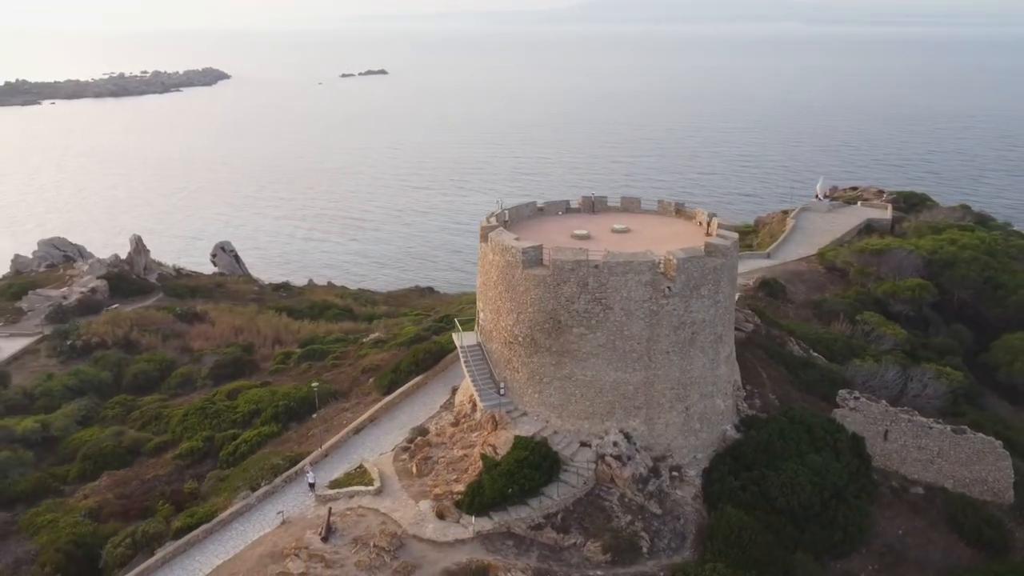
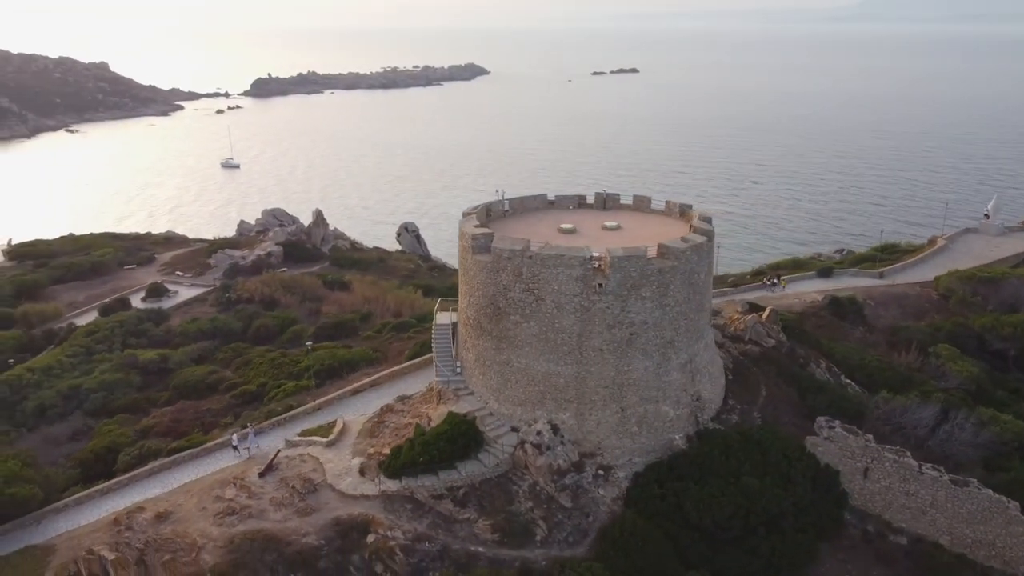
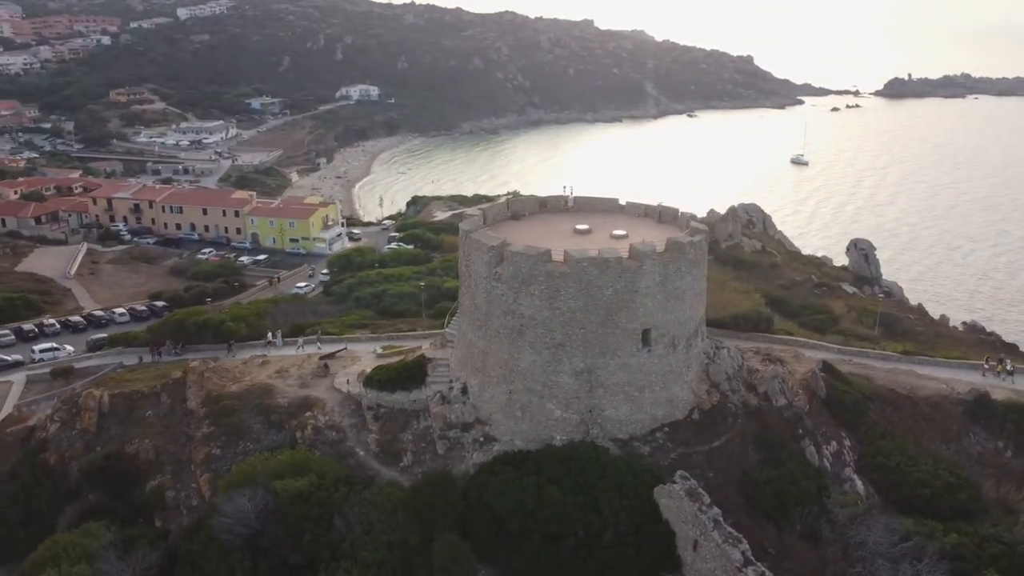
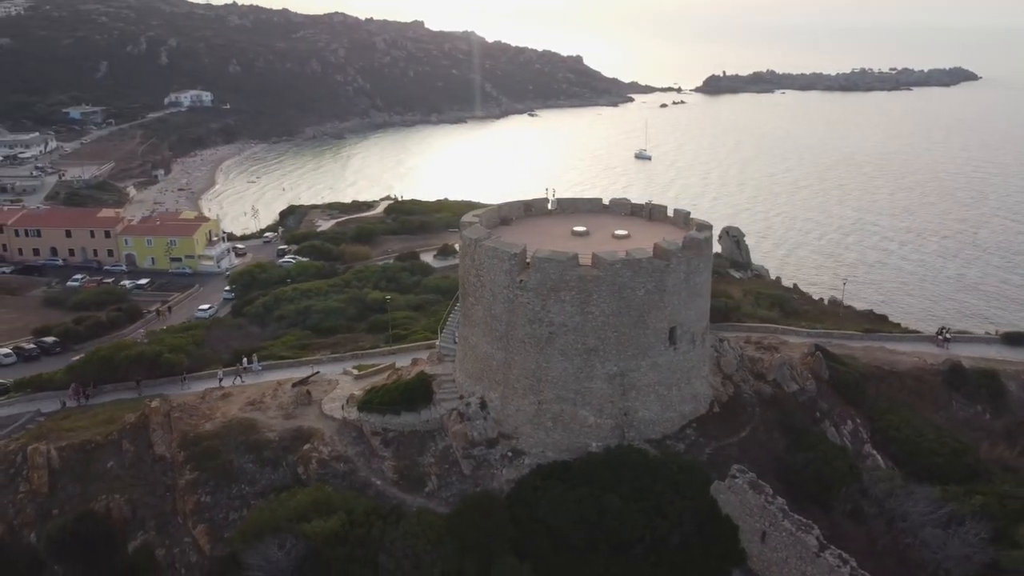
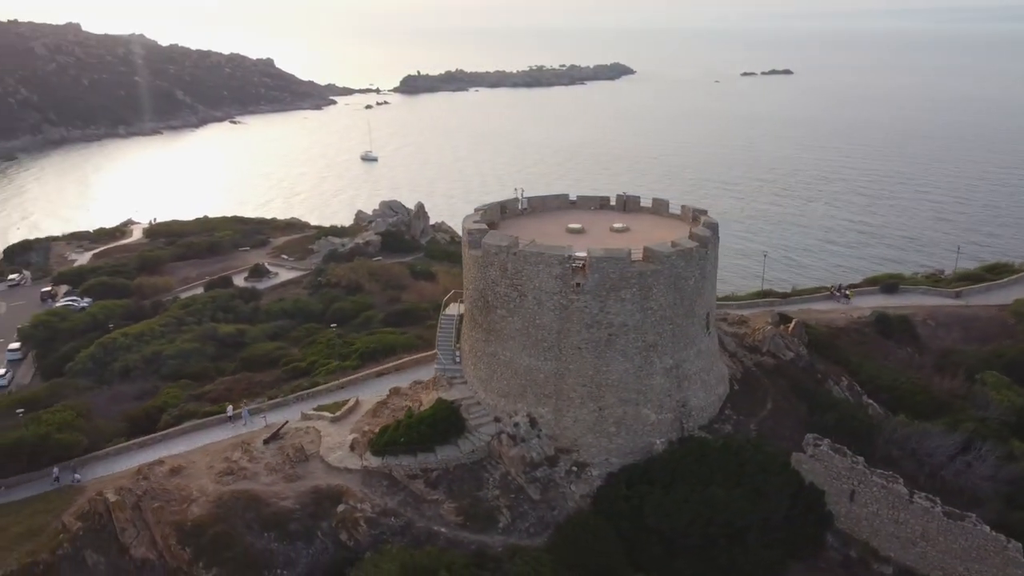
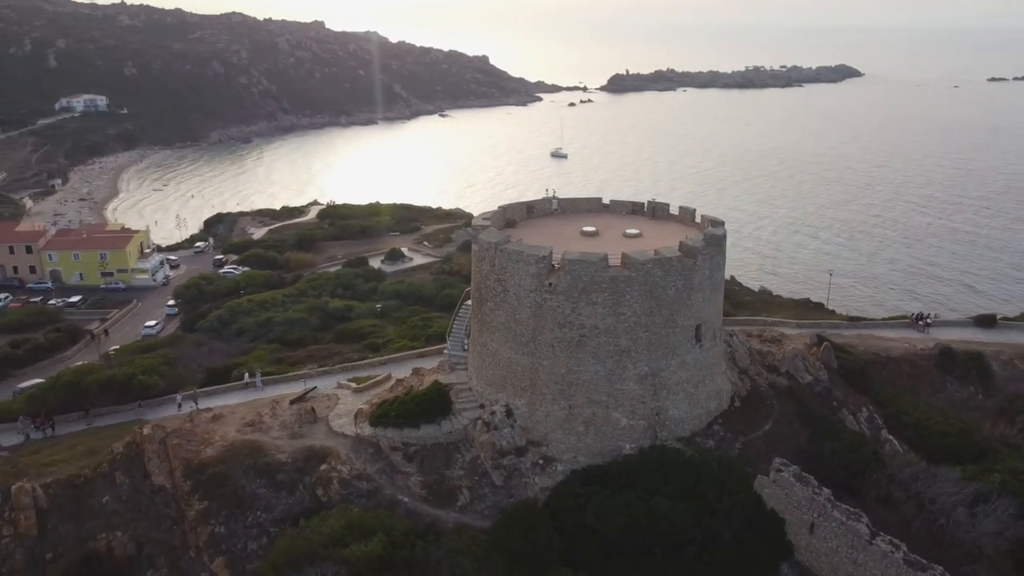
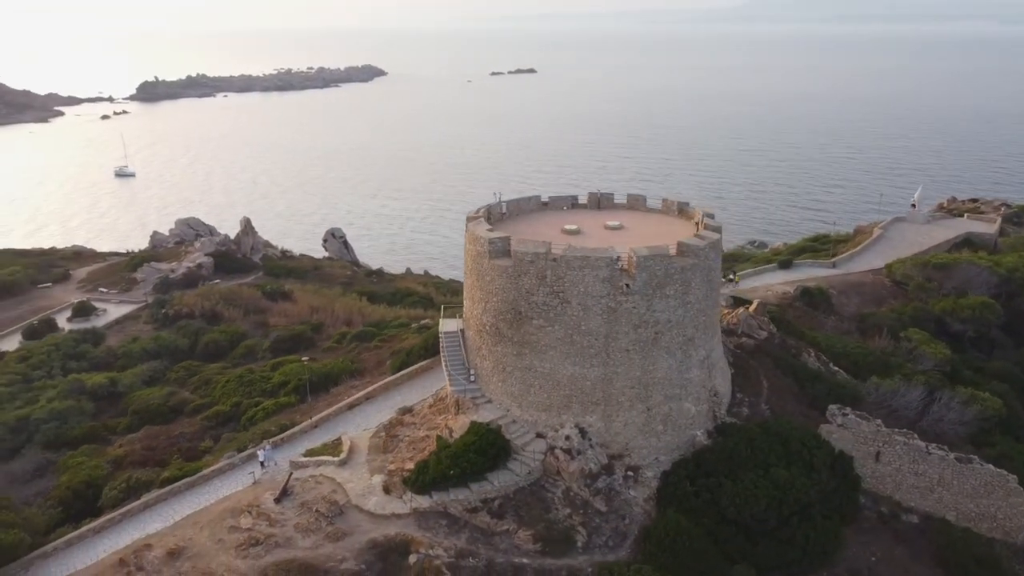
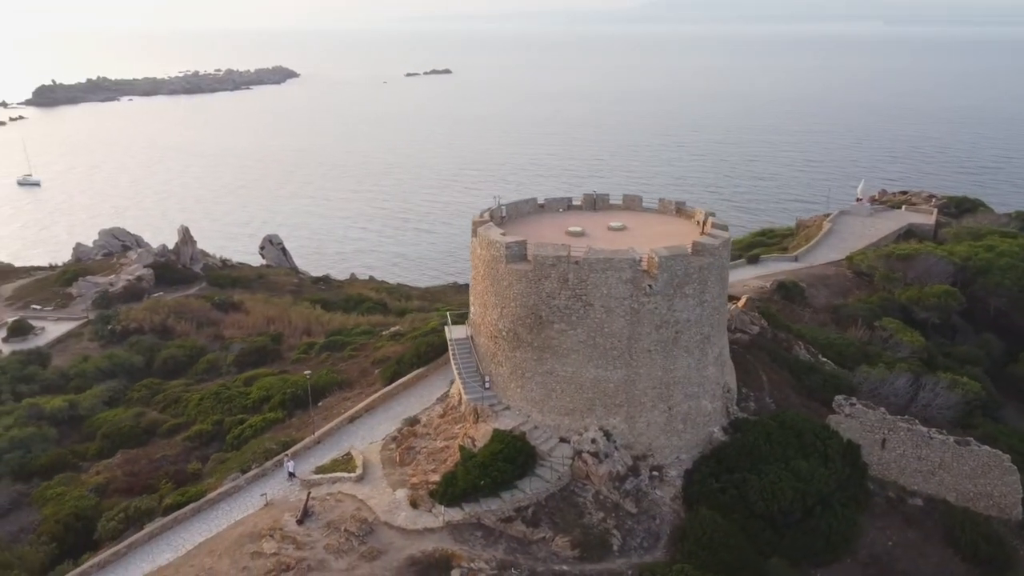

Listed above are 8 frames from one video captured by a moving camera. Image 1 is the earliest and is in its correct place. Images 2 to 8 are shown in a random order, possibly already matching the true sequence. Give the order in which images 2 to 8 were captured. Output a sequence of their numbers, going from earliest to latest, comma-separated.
8, 7, 2, 5, 6, 4, 3
